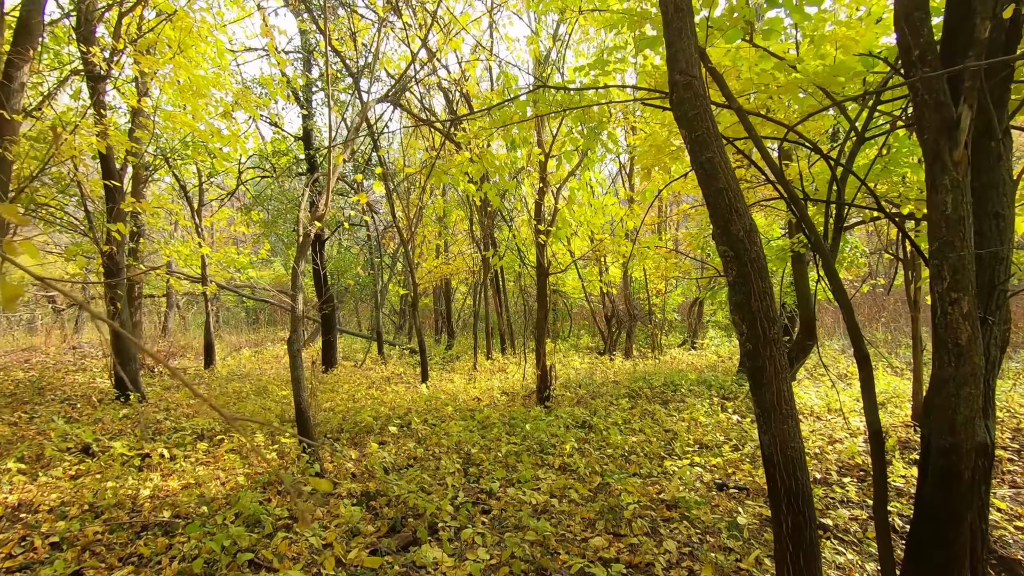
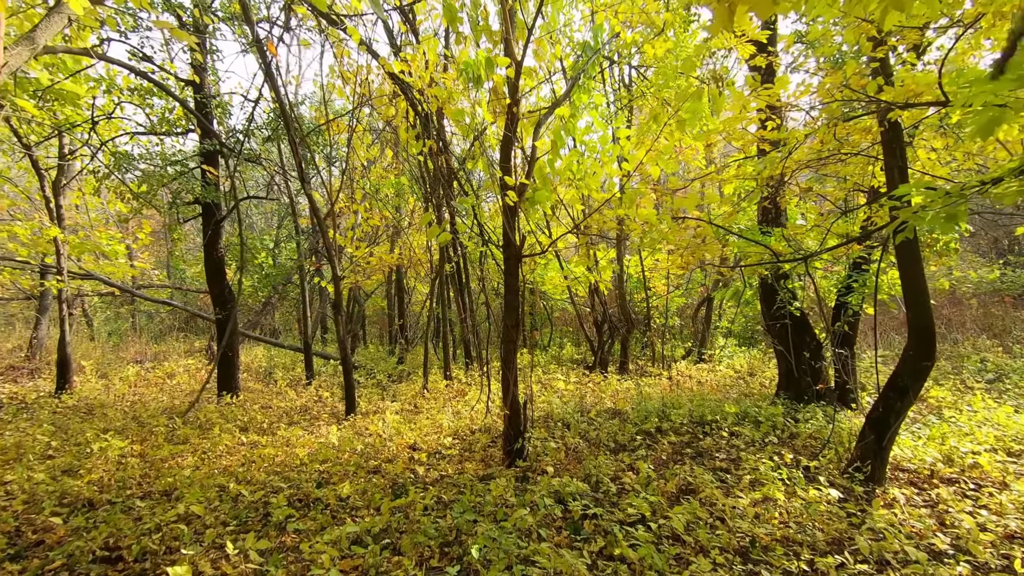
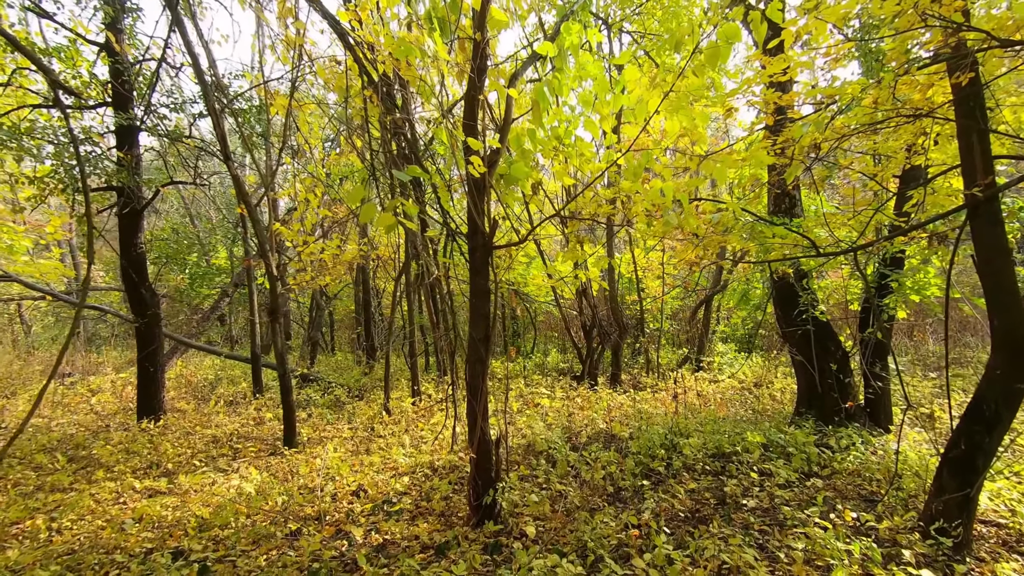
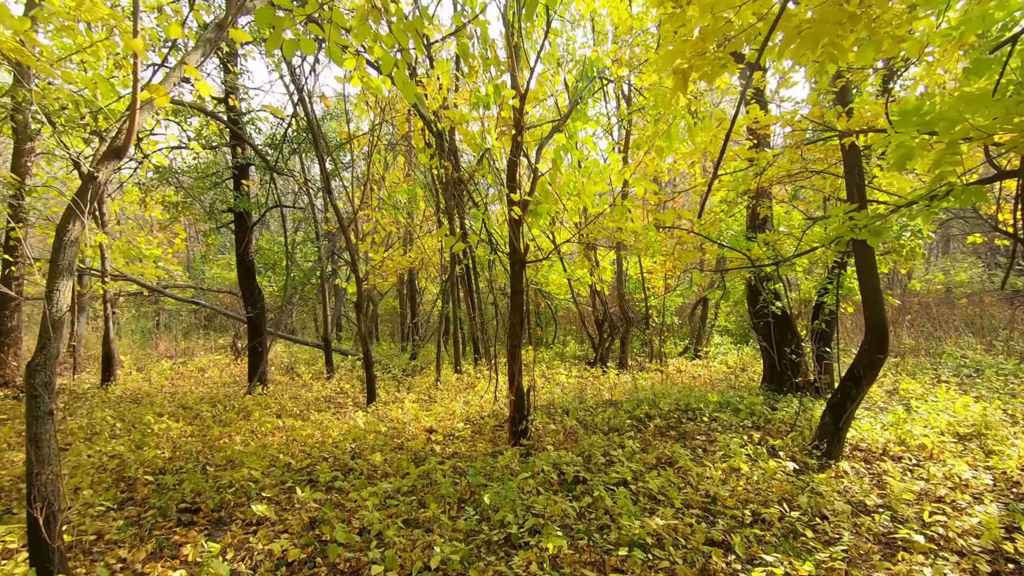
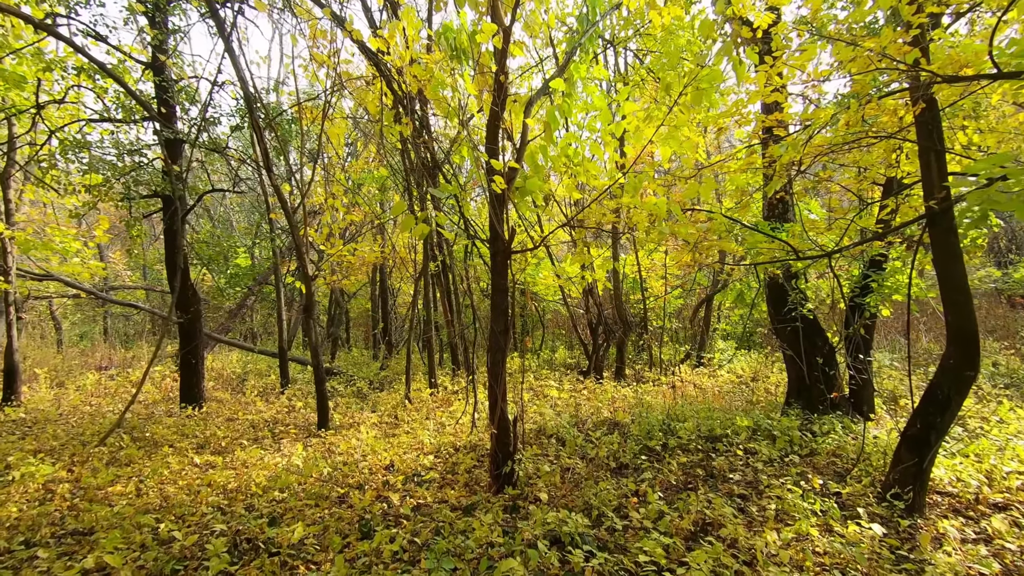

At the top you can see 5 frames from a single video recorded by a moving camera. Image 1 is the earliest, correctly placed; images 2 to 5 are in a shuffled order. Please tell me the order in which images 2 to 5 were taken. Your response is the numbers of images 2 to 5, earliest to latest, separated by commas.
4, 2, 5, 3
